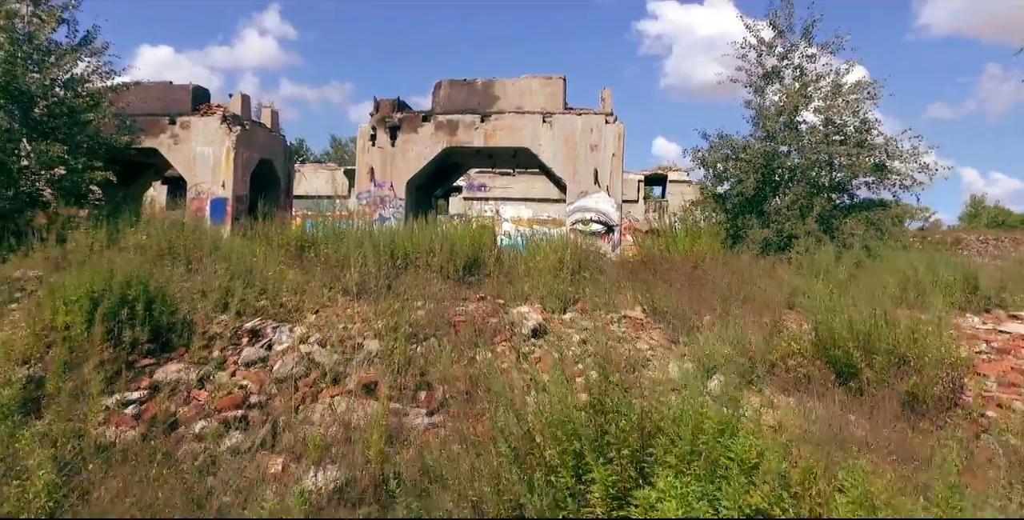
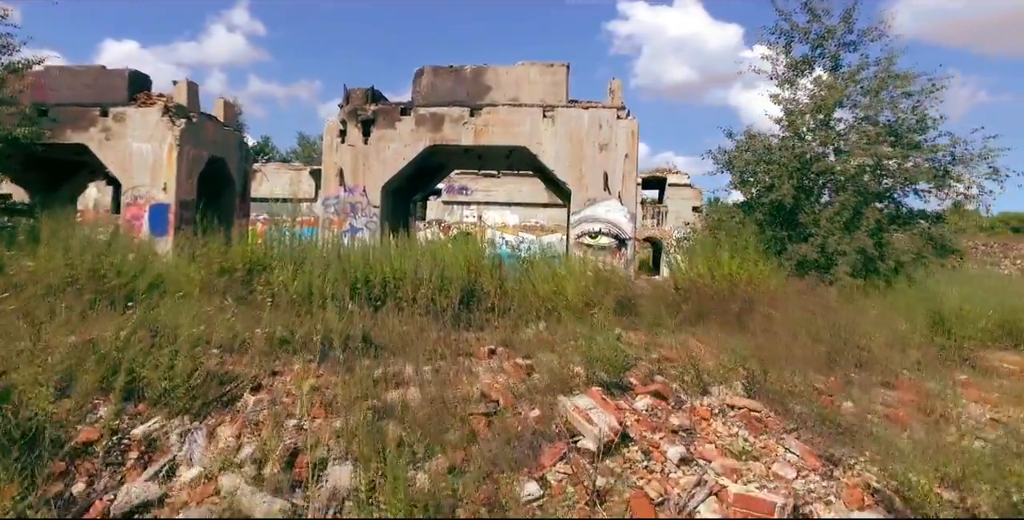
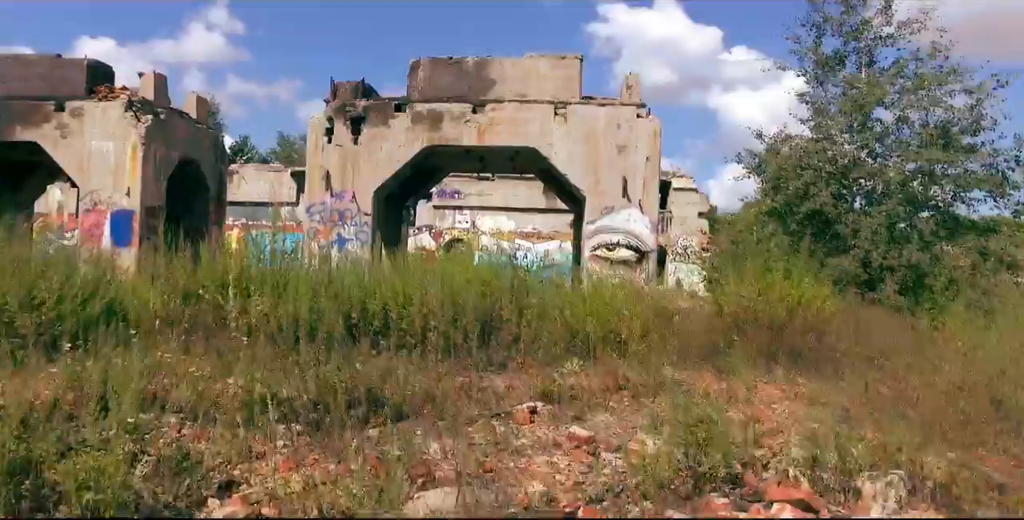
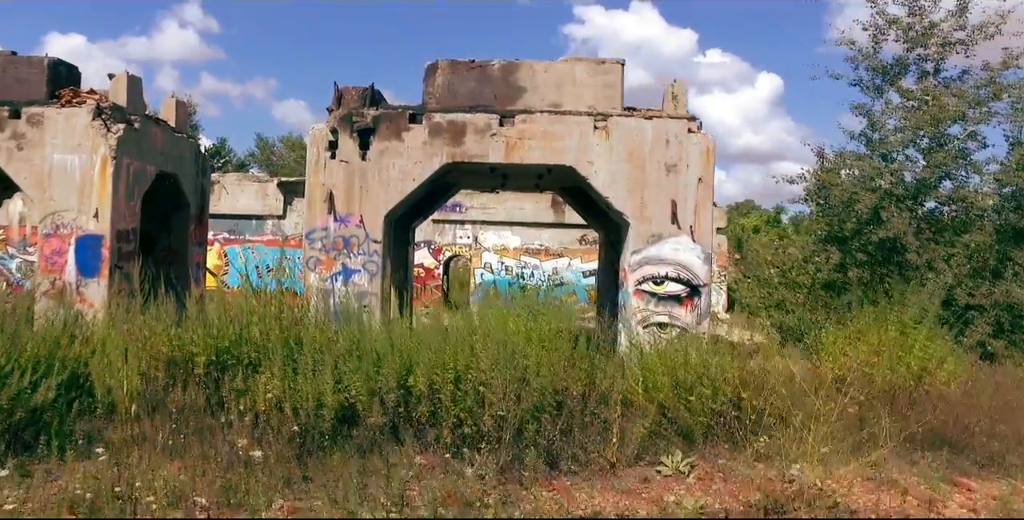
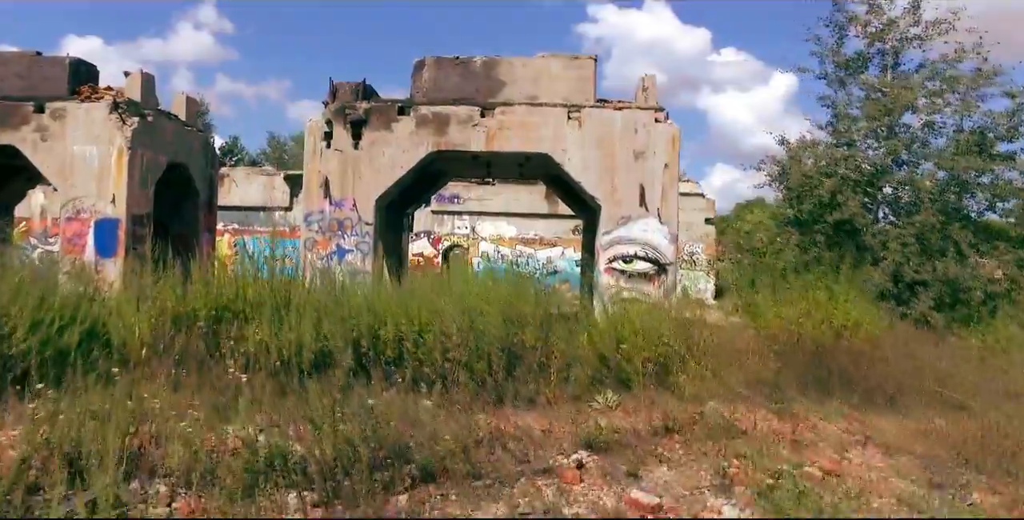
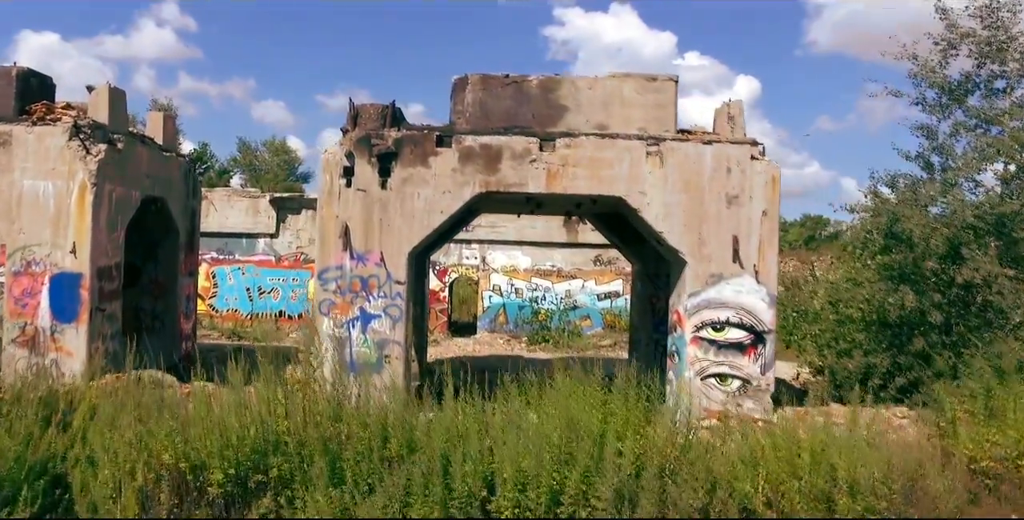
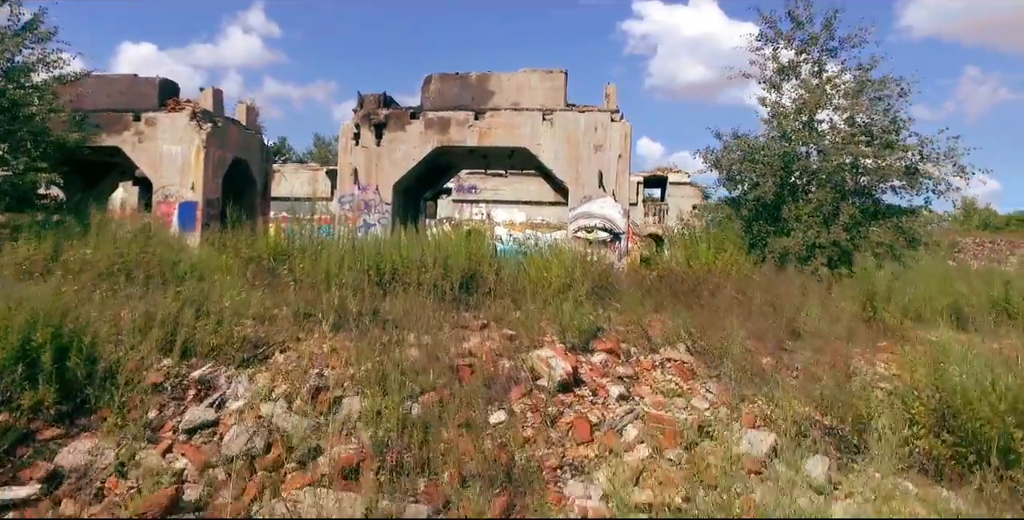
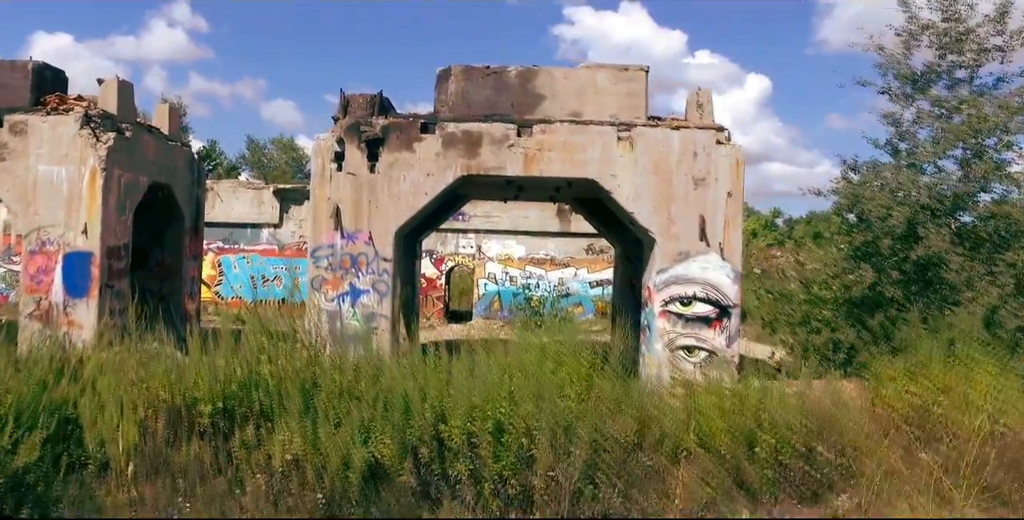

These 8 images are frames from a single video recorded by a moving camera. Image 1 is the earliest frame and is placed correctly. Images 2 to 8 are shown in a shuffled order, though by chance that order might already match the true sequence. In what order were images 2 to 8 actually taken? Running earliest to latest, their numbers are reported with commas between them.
7, 2, 3, 5, 4, 8, 6
